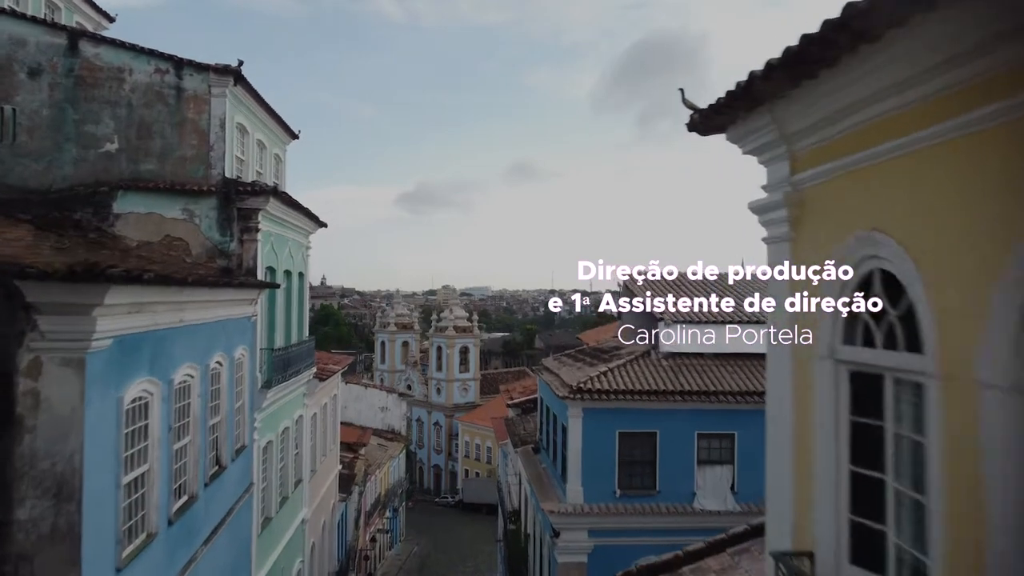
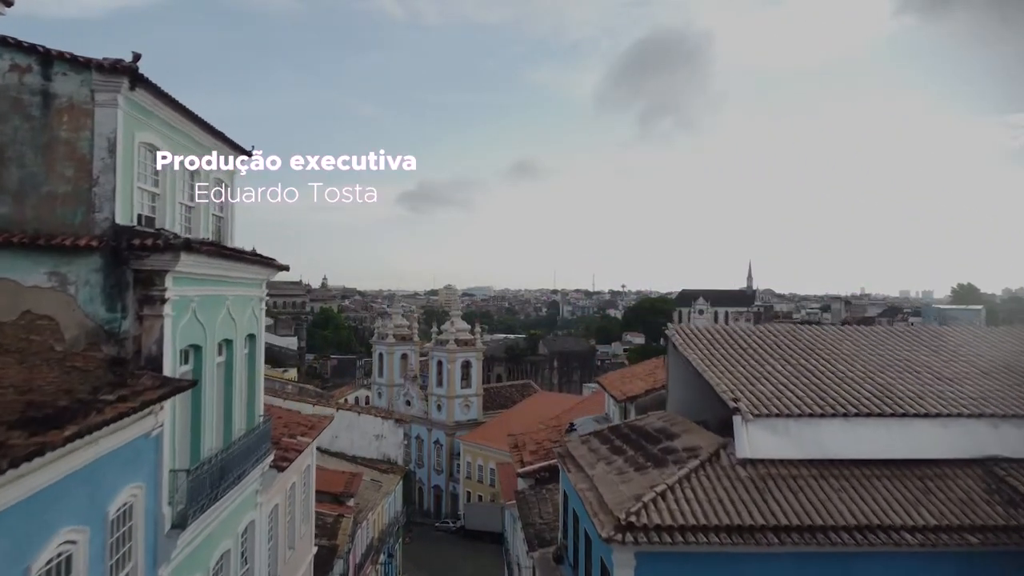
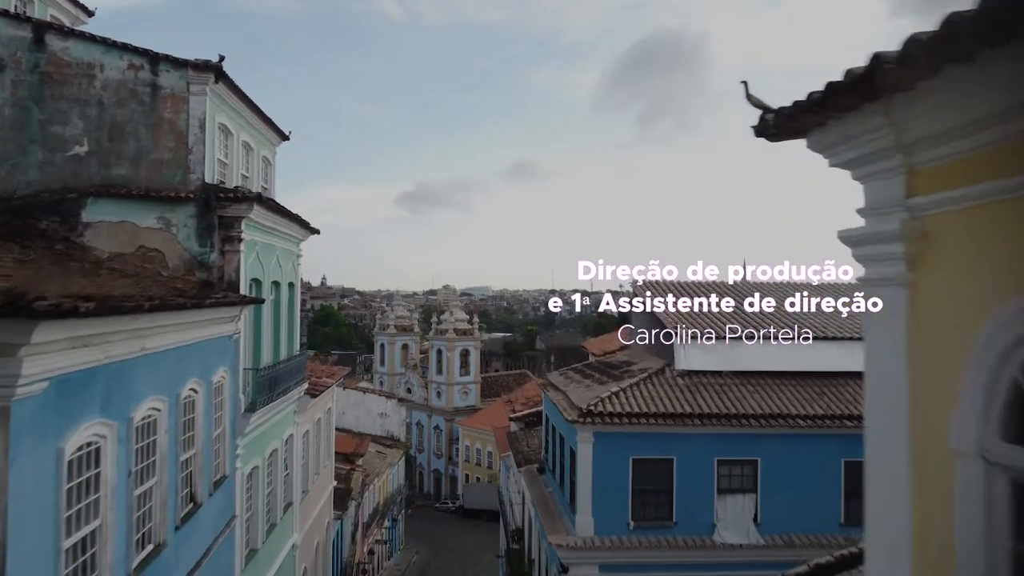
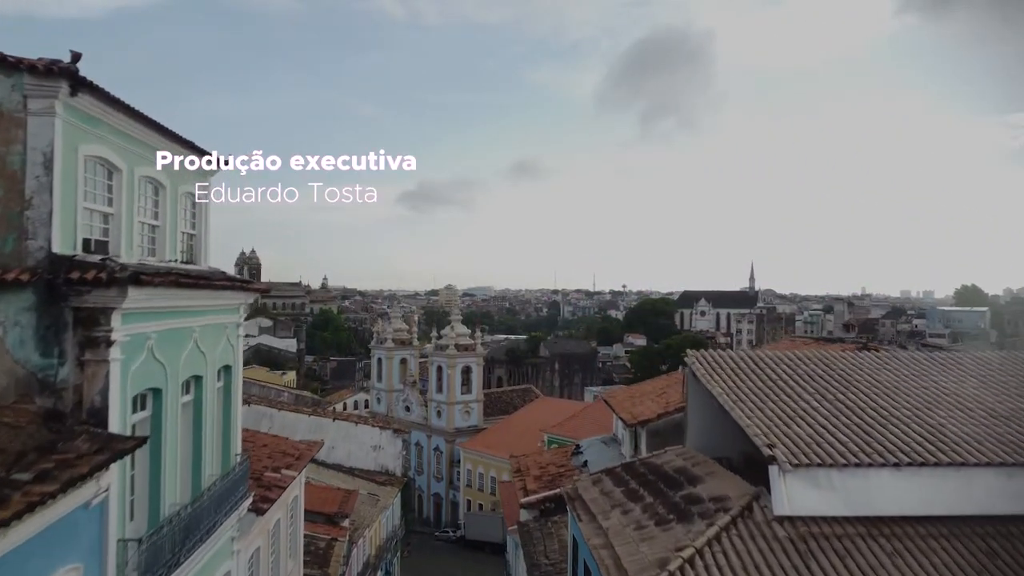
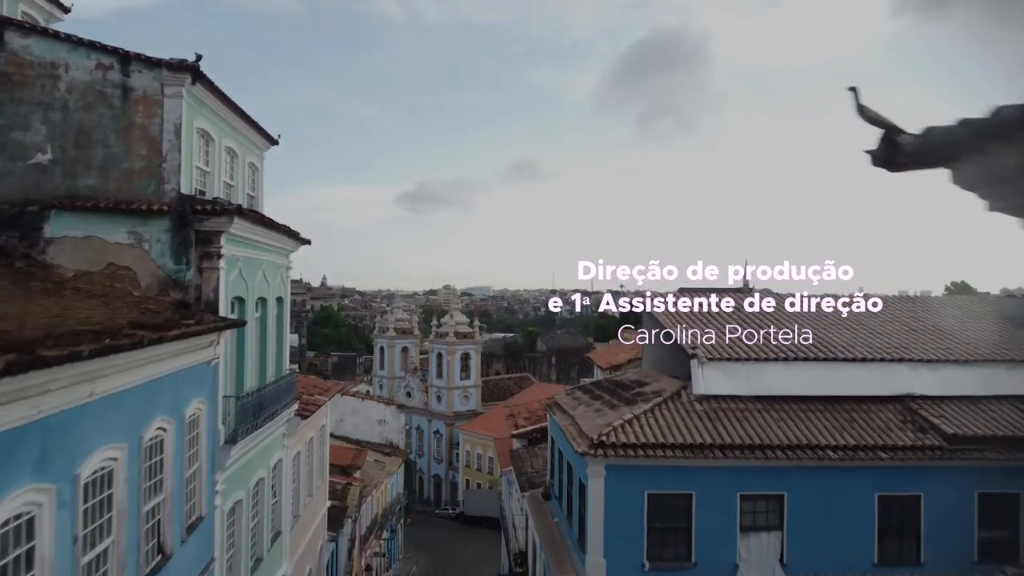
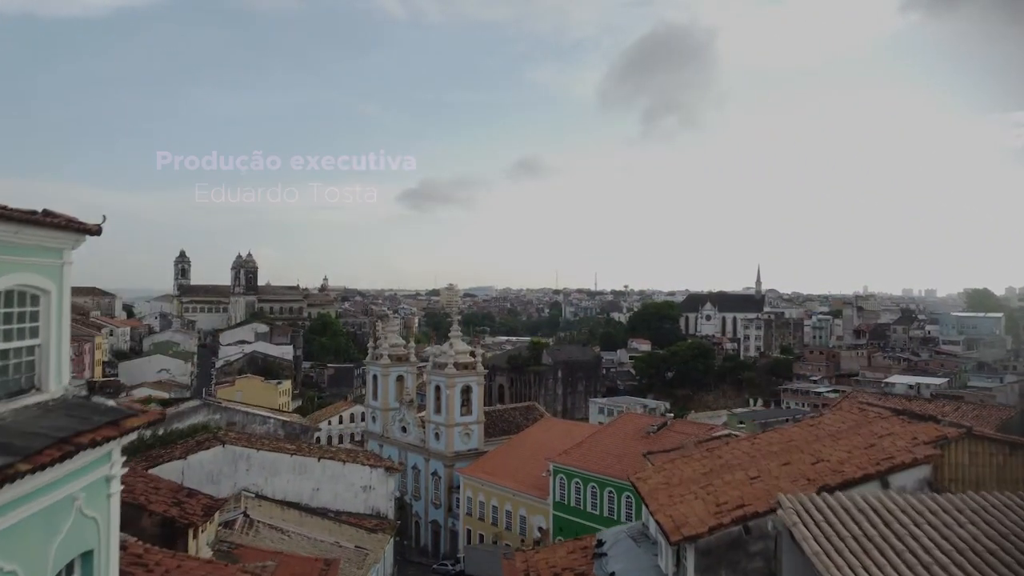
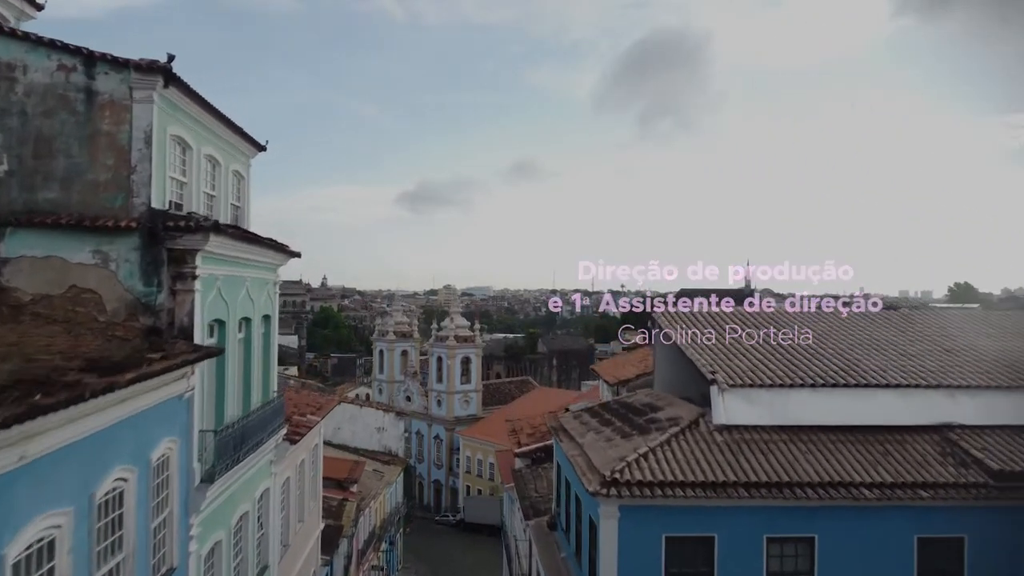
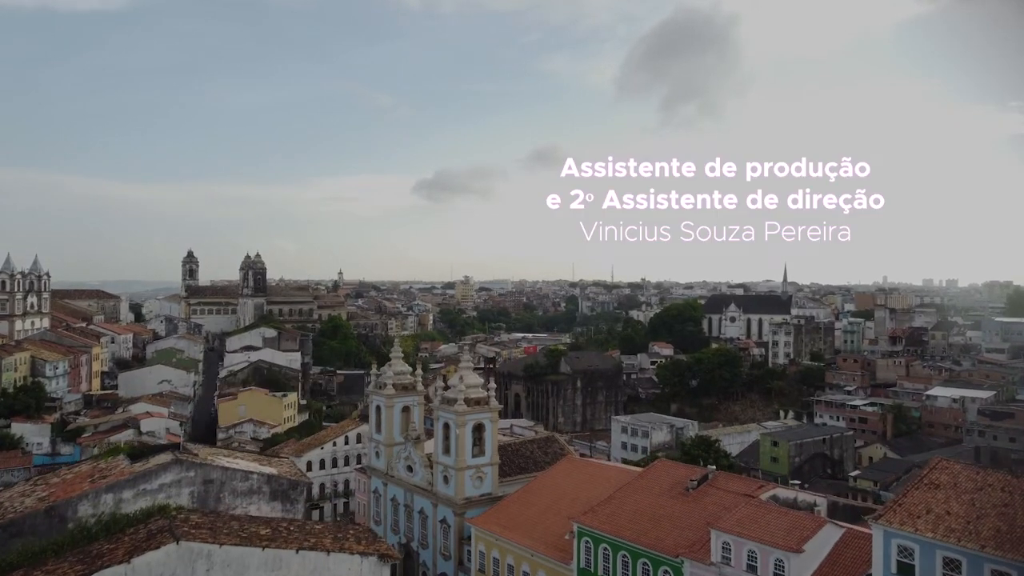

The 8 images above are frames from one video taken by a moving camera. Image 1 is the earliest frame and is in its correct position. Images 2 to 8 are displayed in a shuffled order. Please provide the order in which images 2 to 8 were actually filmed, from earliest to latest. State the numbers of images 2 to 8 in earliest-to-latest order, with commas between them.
3, 5, 7, 2, 4, 6, 8
